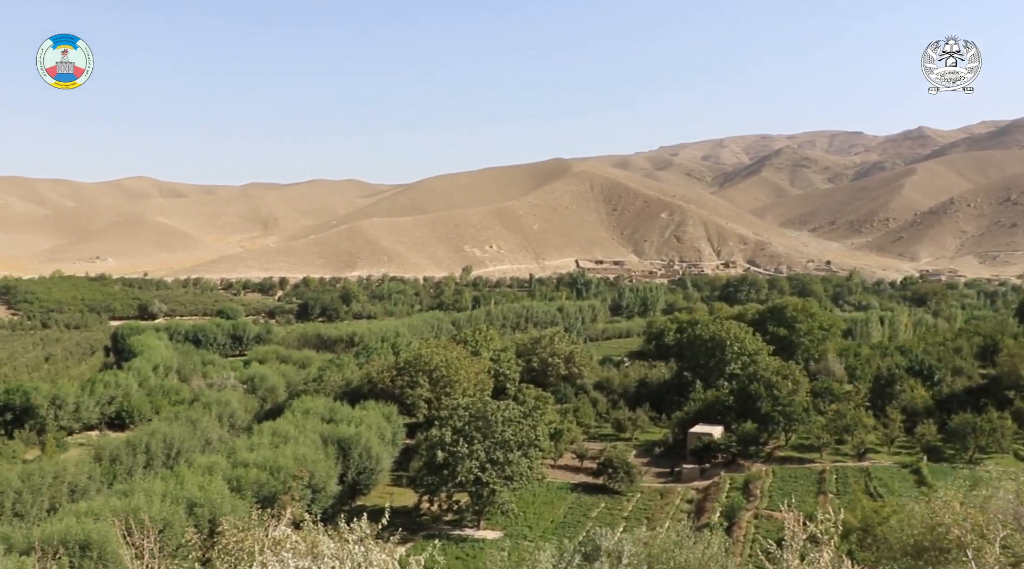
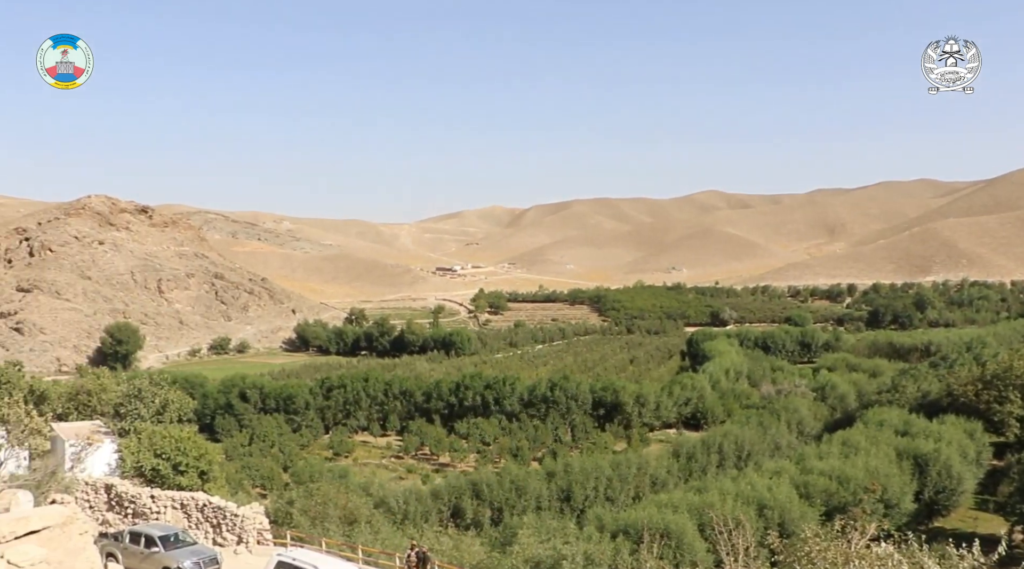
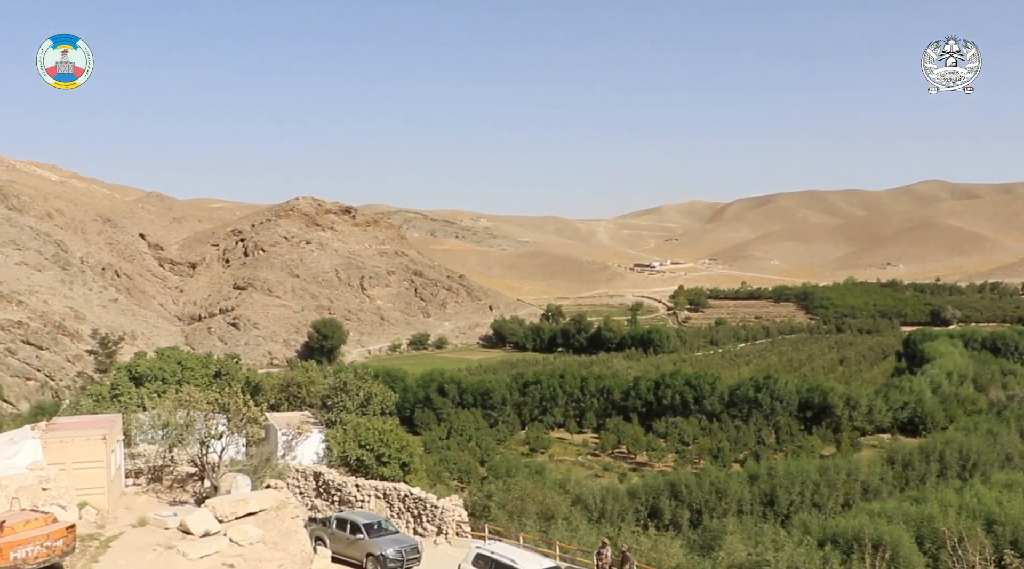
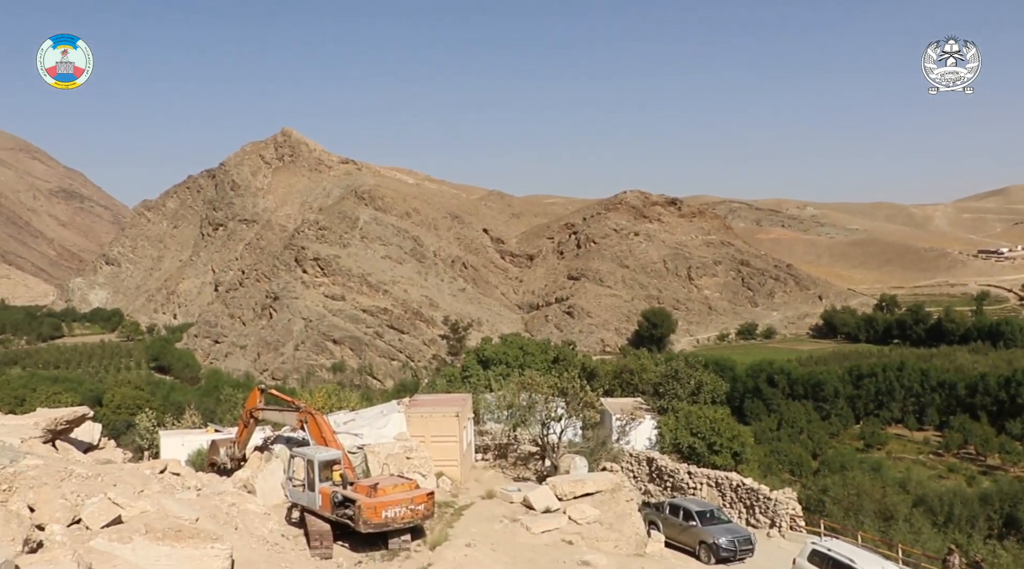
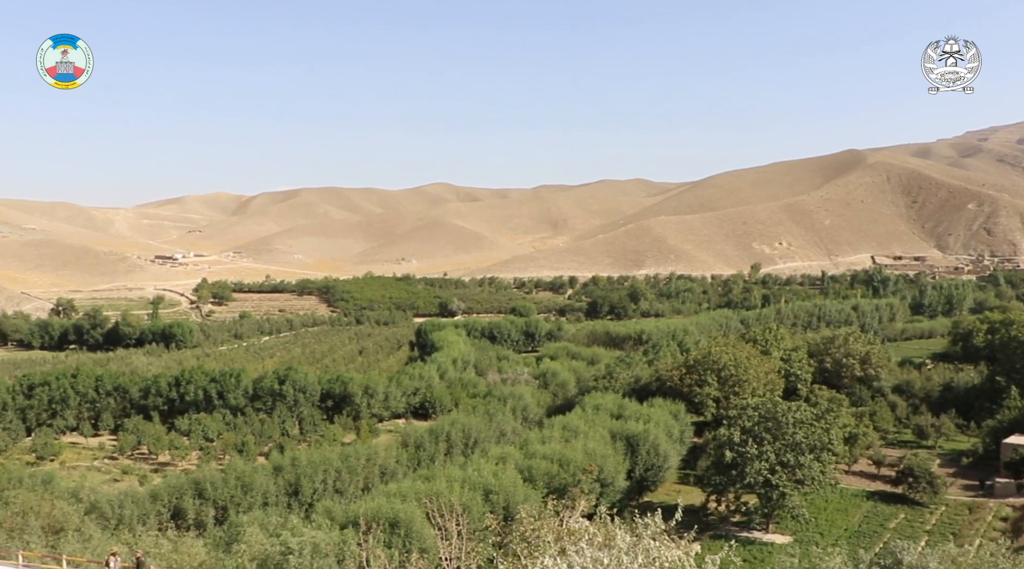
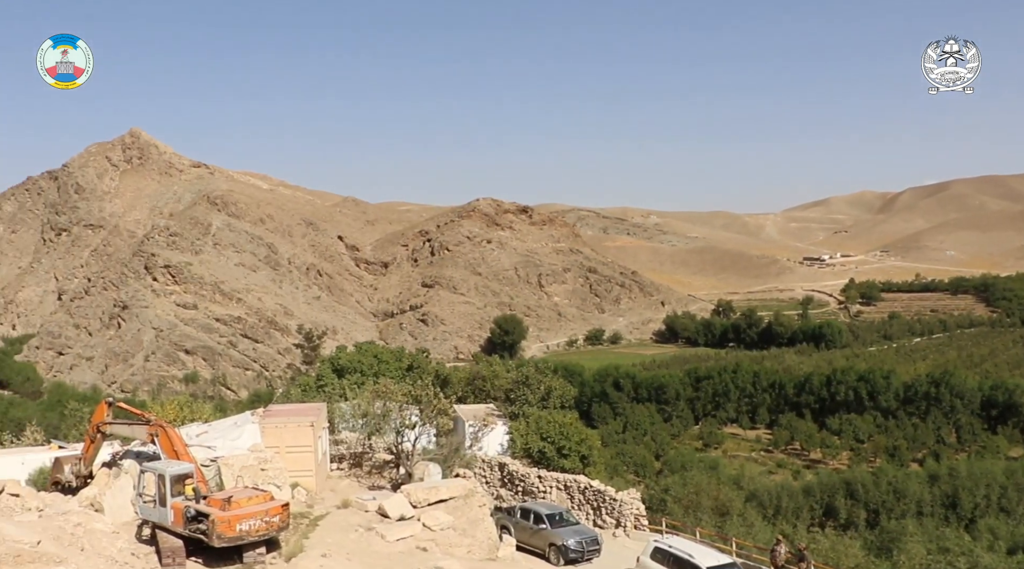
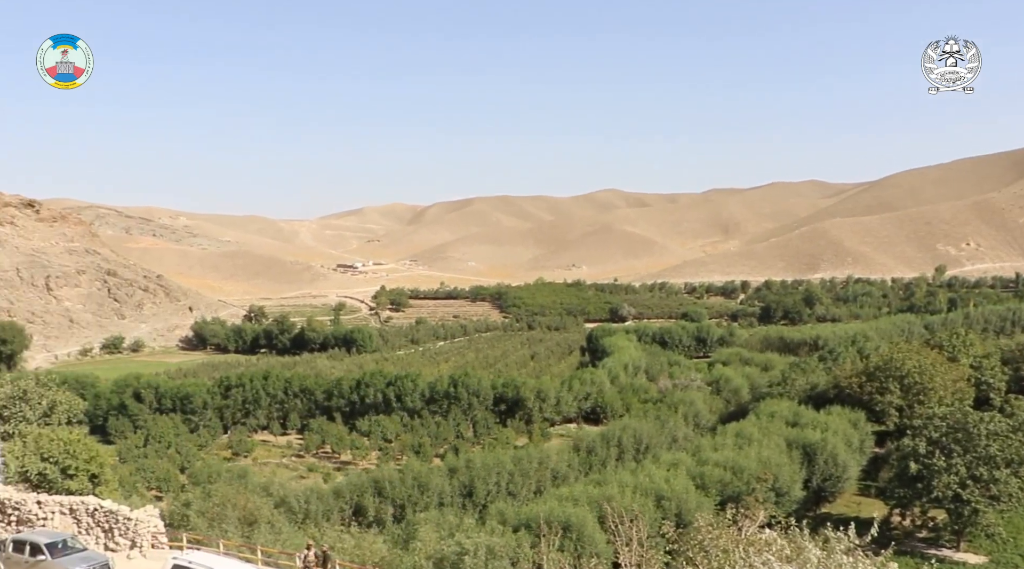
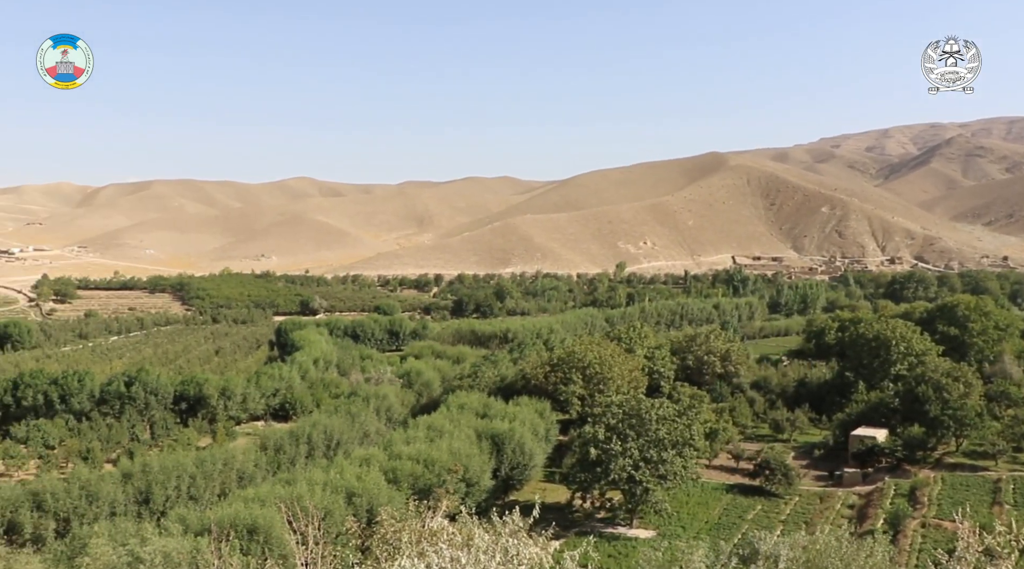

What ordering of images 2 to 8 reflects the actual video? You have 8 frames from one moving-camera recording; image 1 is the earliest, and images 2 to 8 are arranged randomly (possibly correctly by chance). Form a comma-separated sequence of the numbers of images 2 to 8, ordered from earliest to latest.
8, 5, 7, 2, 3, 6, 4
